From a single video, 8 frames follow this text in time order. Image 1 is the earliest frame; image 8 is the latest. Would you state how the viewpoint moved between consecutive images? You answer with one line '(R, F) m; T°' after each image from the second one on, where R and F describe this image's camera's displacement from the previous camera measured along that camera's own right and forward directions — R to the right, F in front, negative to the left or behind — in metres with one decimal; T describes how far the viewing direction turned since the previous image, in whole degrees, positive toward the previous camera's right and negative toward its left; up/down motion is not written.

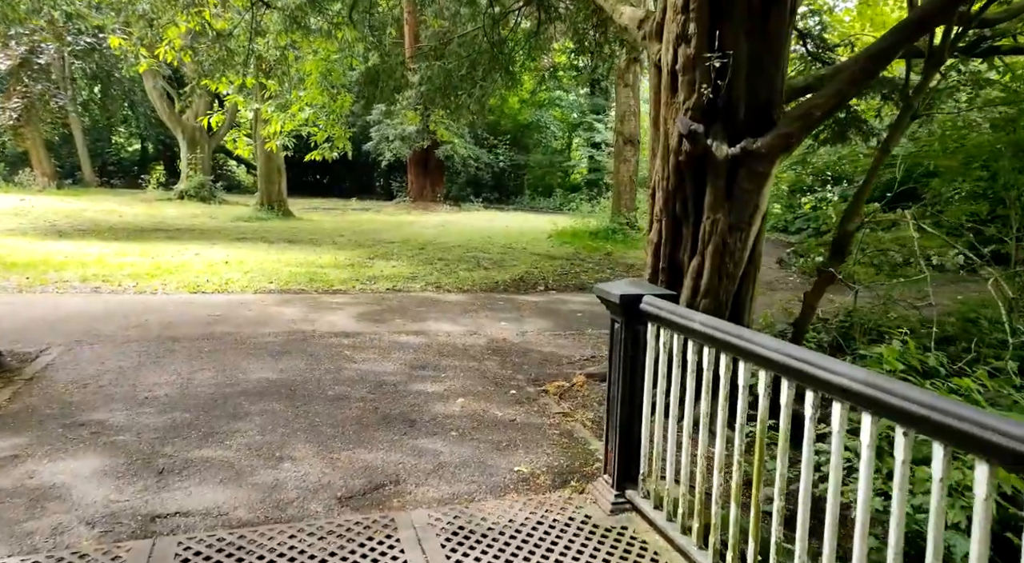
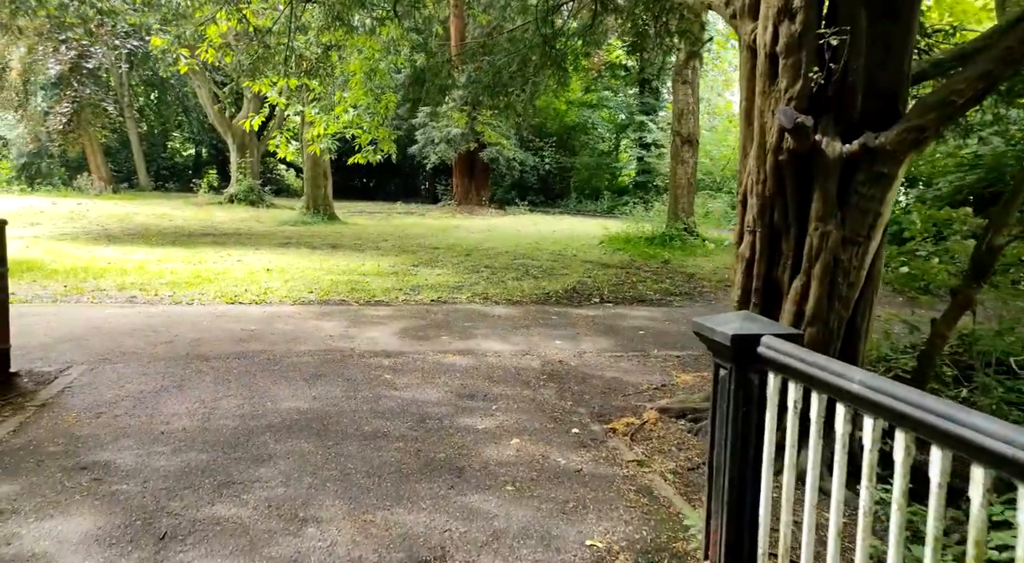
(-0.1, +0.6) m; -3°
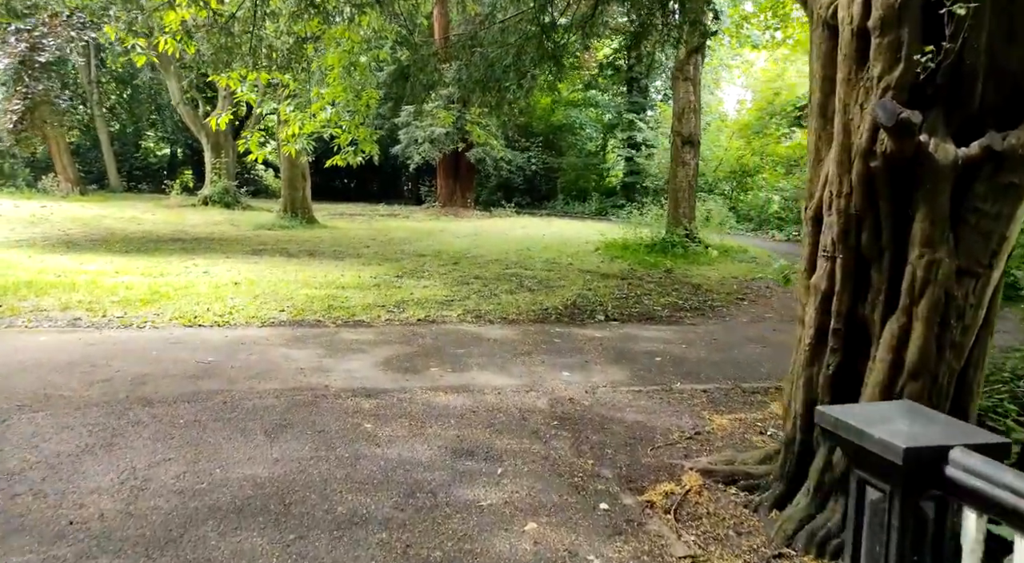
(-0.1, +0.8) m; +1°
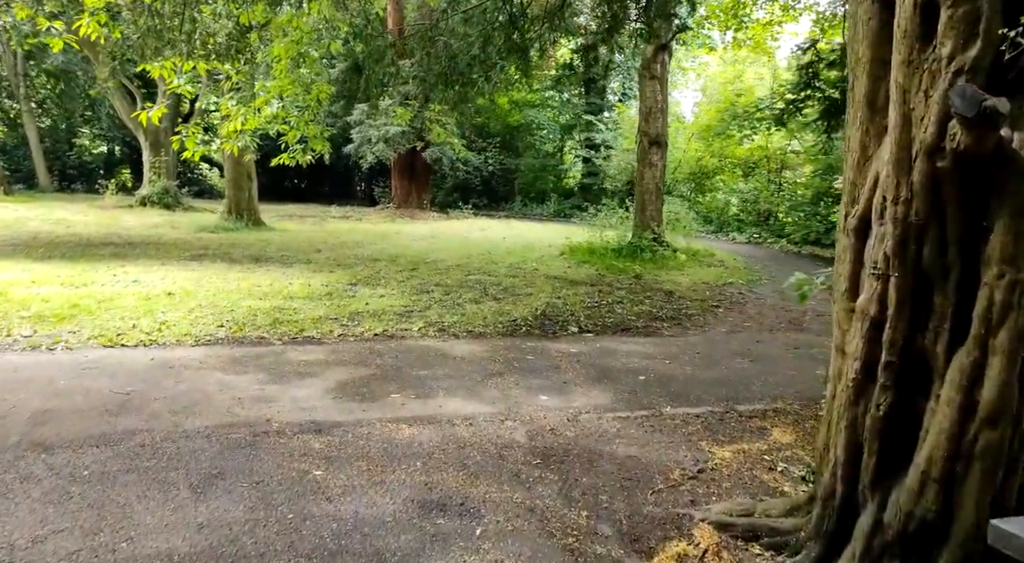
(-0.1, +0.6) m; +4°
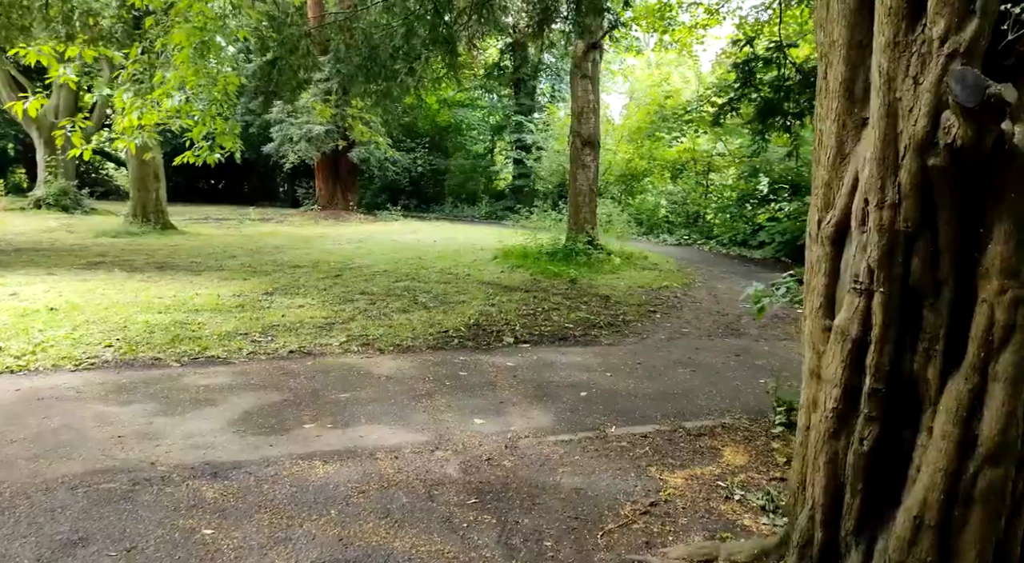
(0.0, +0.4) m; +5°
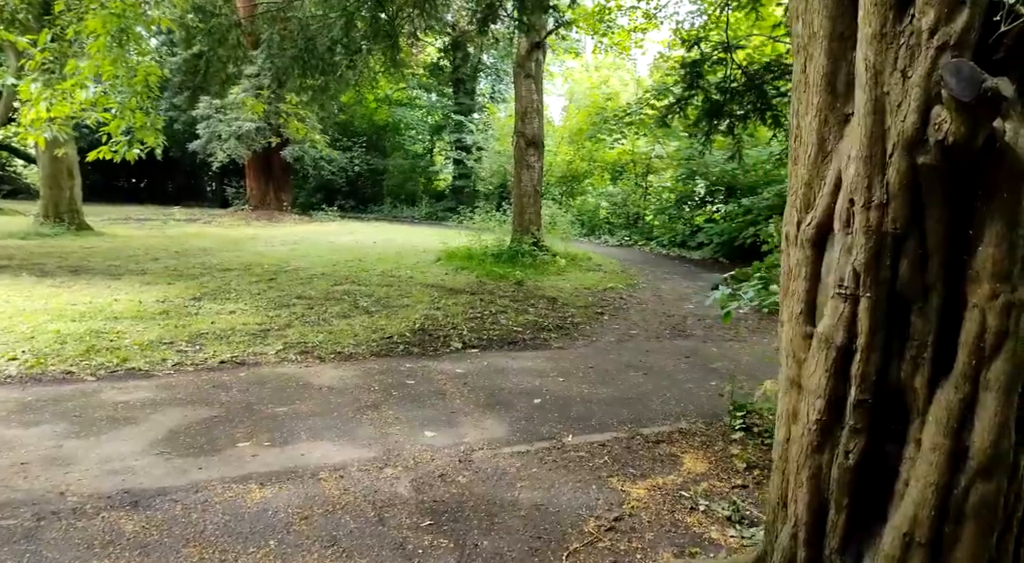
(-0.1, +0.2) m; +5°
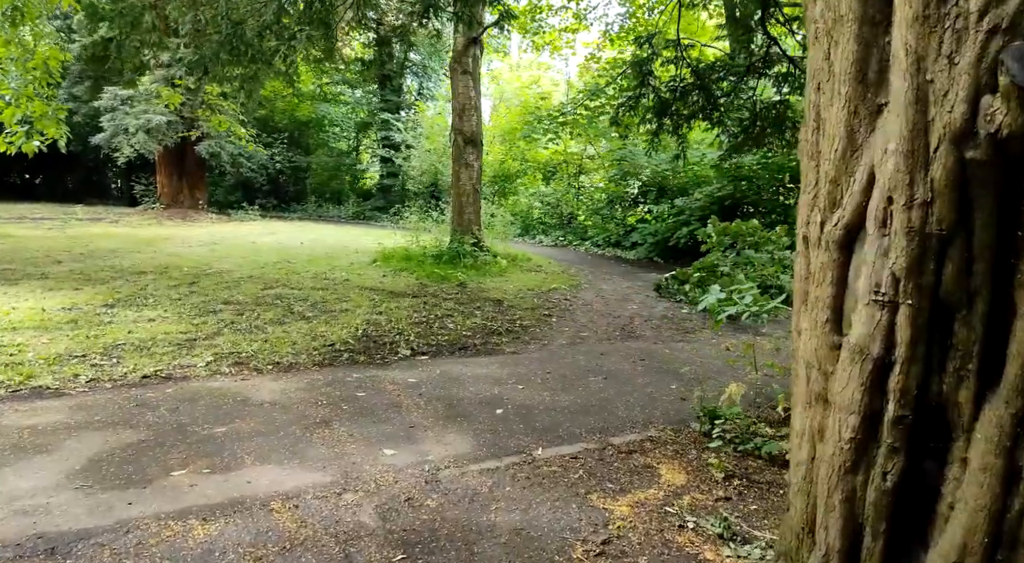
(-0.2, +0.3) m; +6°
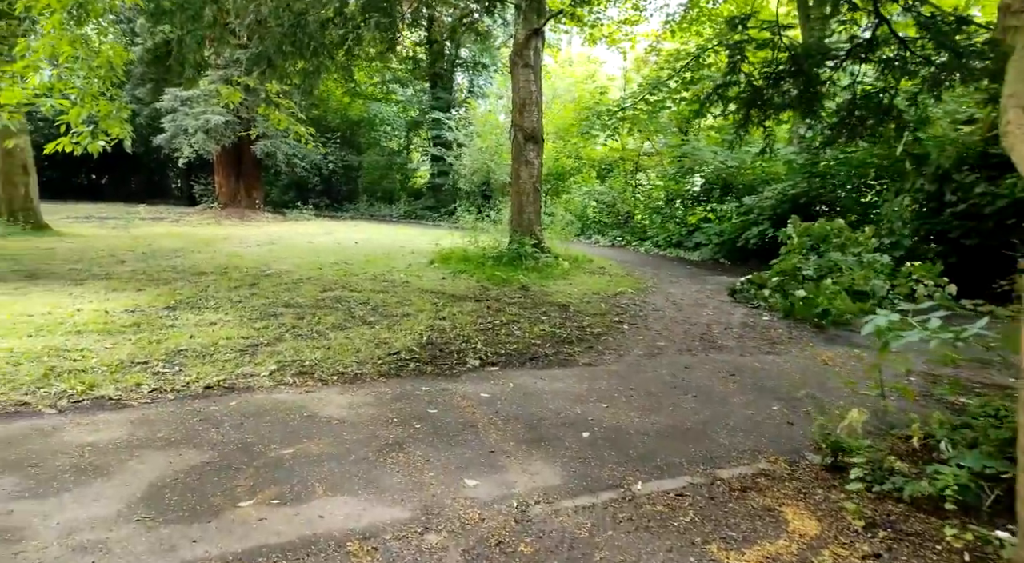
(-0.2, +0.4) m; -4°
